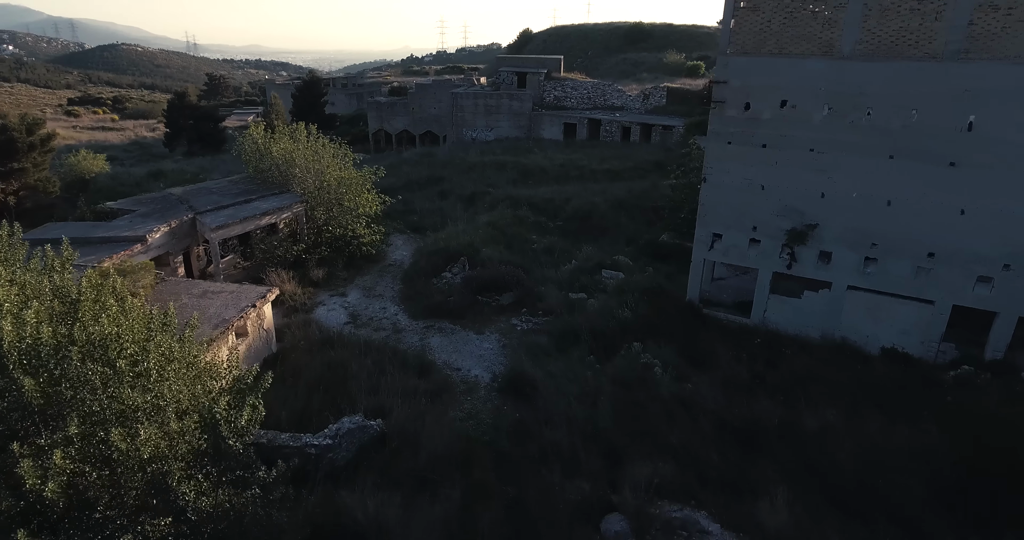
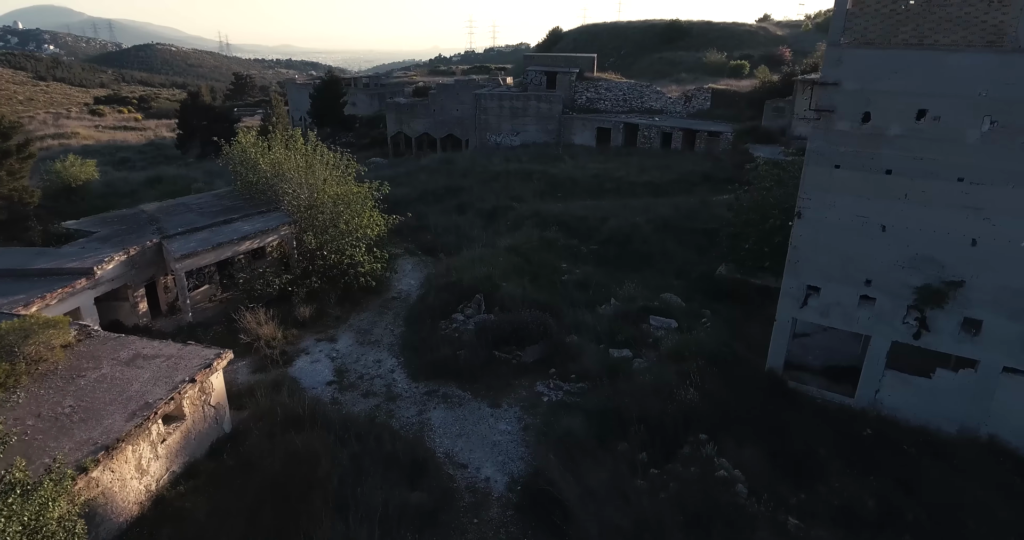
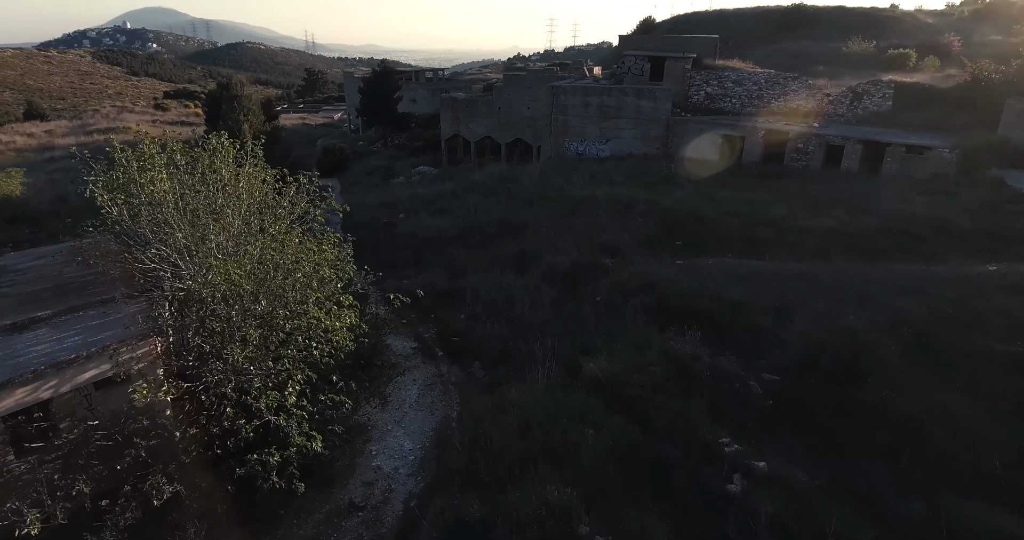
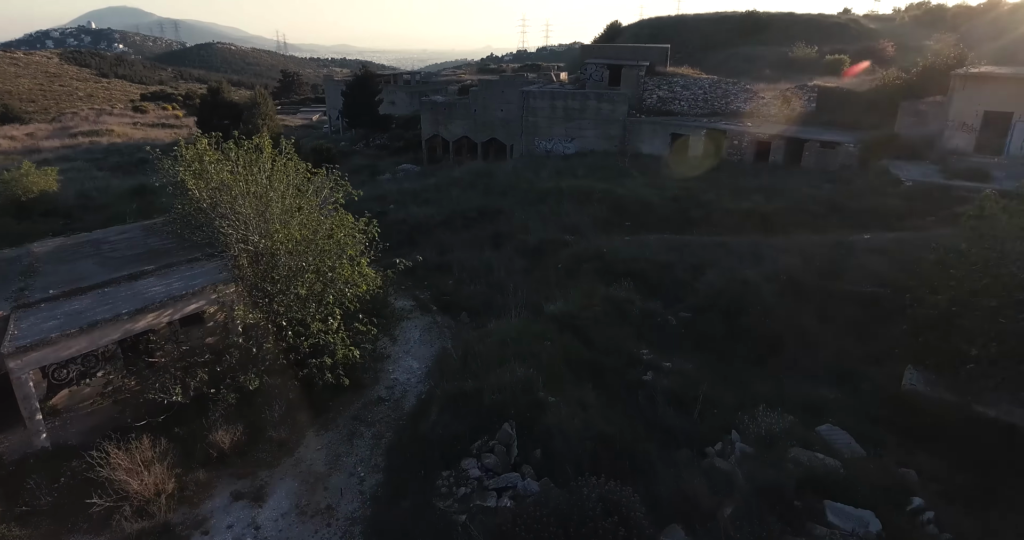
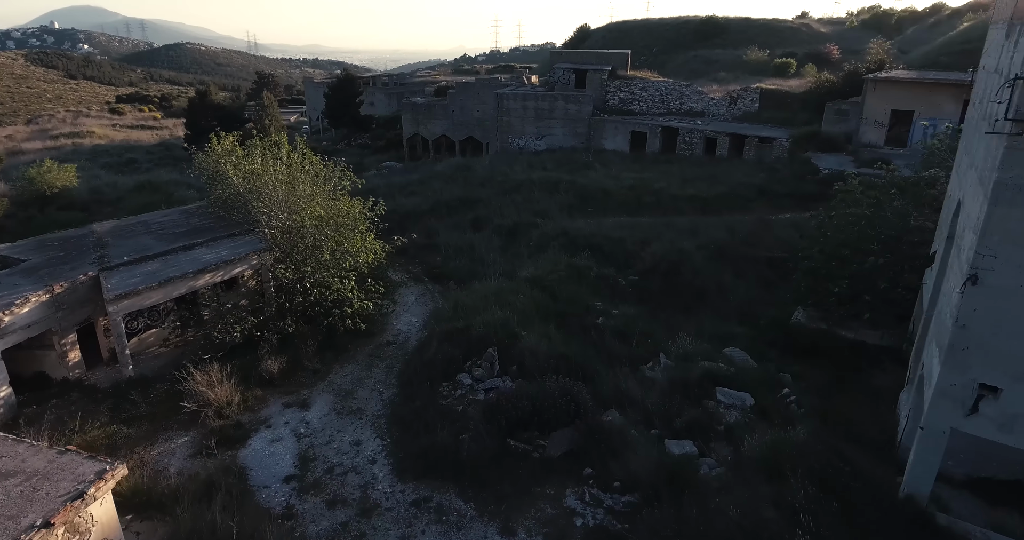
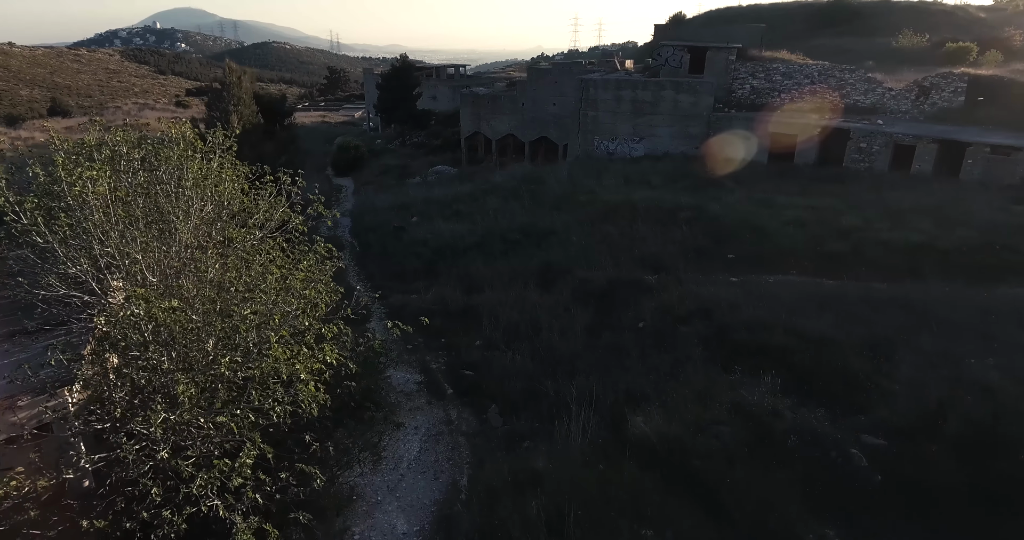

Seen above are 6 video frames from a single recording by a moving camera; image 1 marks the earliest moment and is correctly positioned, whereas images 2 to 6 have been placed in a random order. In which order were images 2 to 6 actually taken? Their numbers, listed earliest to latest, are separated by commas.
2, 5, 4, 3, 6
